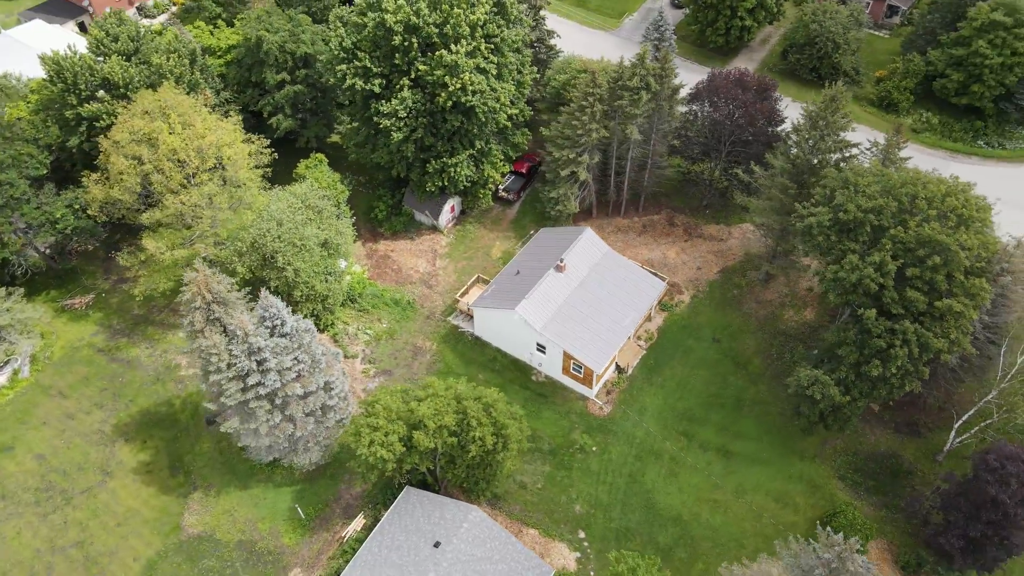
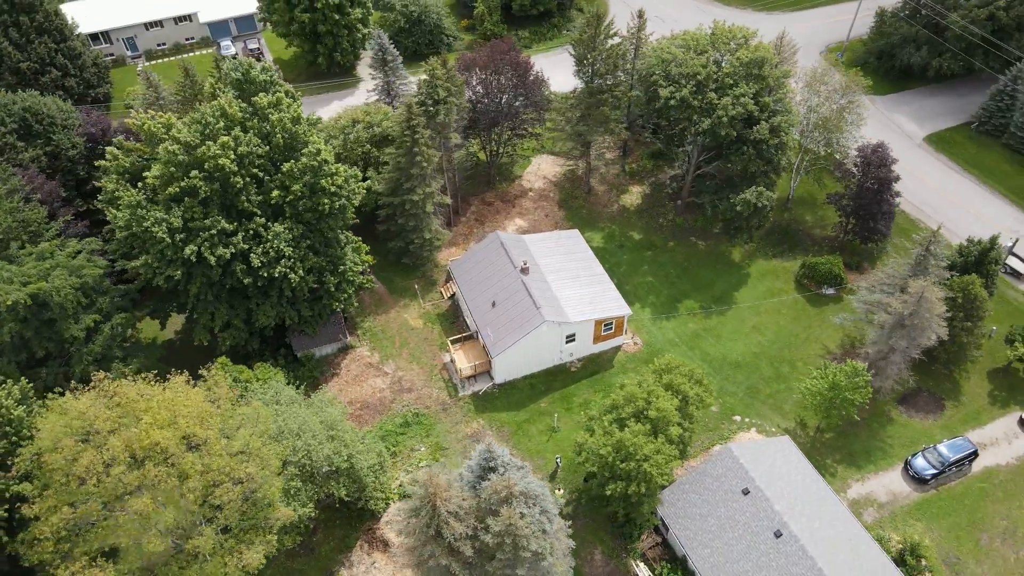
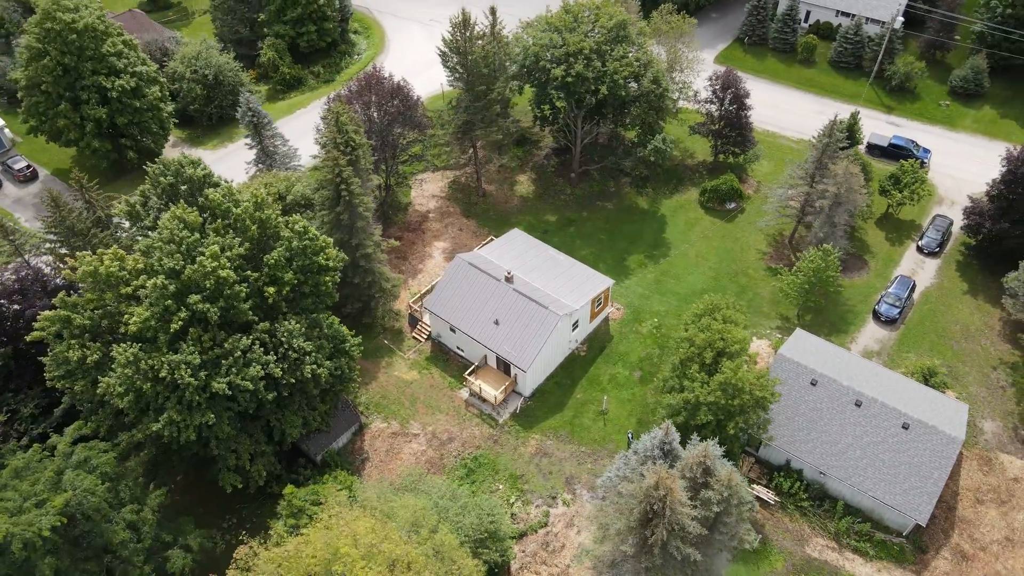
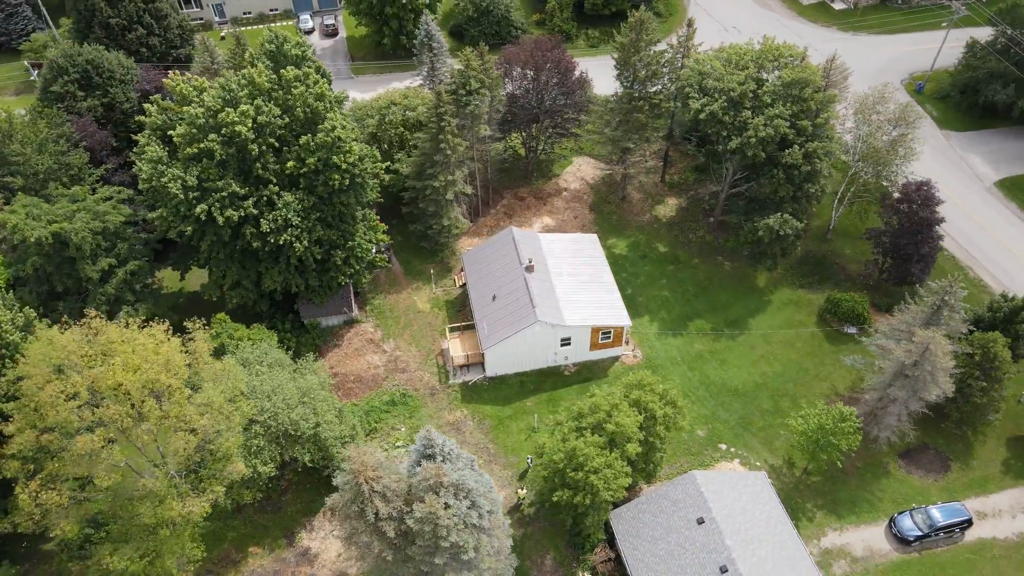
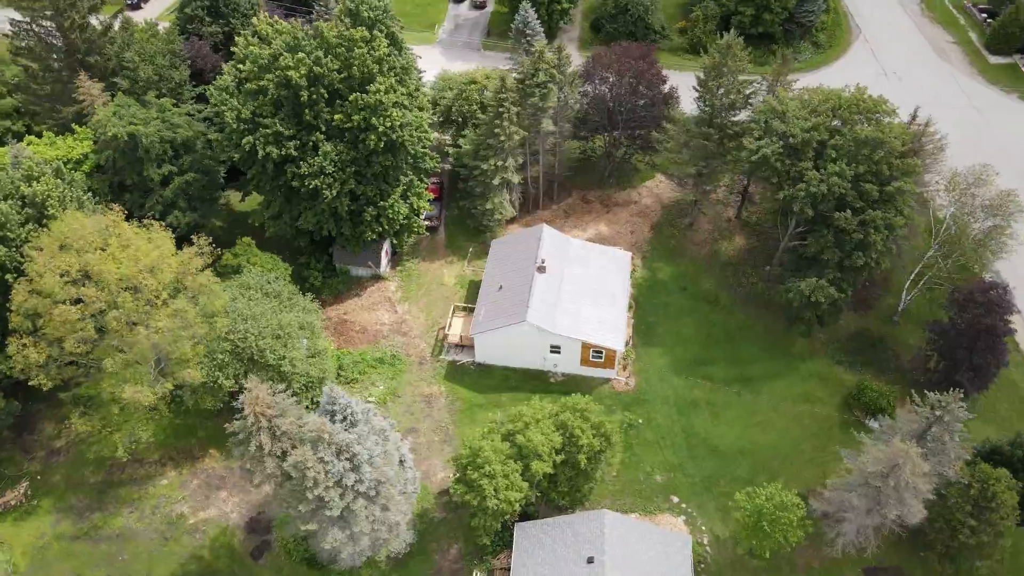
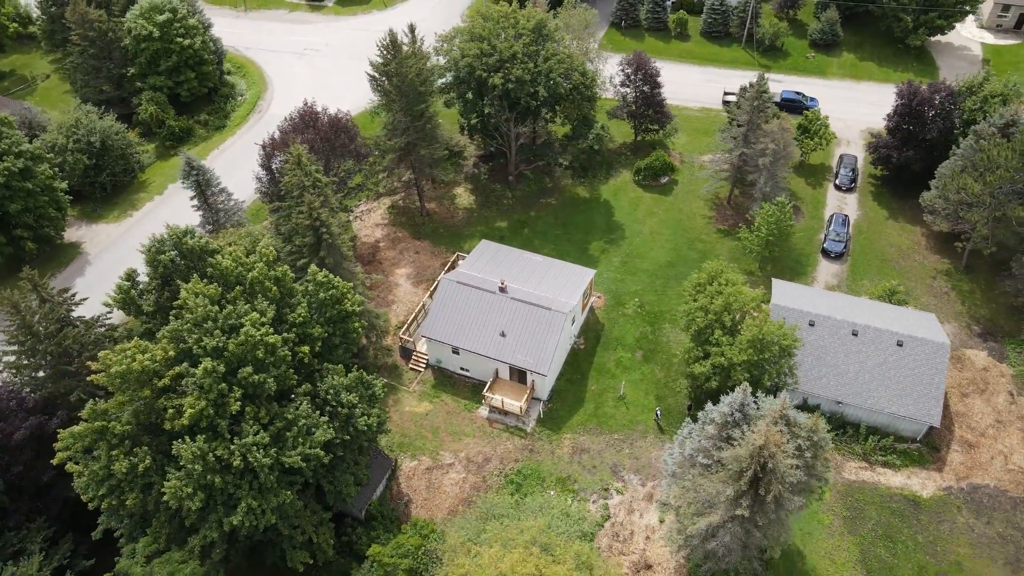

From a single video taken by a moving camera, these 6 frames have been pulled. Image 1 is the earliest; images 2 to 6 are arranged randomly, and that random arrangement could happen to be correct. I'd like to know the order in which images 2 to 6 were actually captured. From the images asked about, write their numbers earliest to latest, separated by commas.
5, 4, 2, 3, 6
